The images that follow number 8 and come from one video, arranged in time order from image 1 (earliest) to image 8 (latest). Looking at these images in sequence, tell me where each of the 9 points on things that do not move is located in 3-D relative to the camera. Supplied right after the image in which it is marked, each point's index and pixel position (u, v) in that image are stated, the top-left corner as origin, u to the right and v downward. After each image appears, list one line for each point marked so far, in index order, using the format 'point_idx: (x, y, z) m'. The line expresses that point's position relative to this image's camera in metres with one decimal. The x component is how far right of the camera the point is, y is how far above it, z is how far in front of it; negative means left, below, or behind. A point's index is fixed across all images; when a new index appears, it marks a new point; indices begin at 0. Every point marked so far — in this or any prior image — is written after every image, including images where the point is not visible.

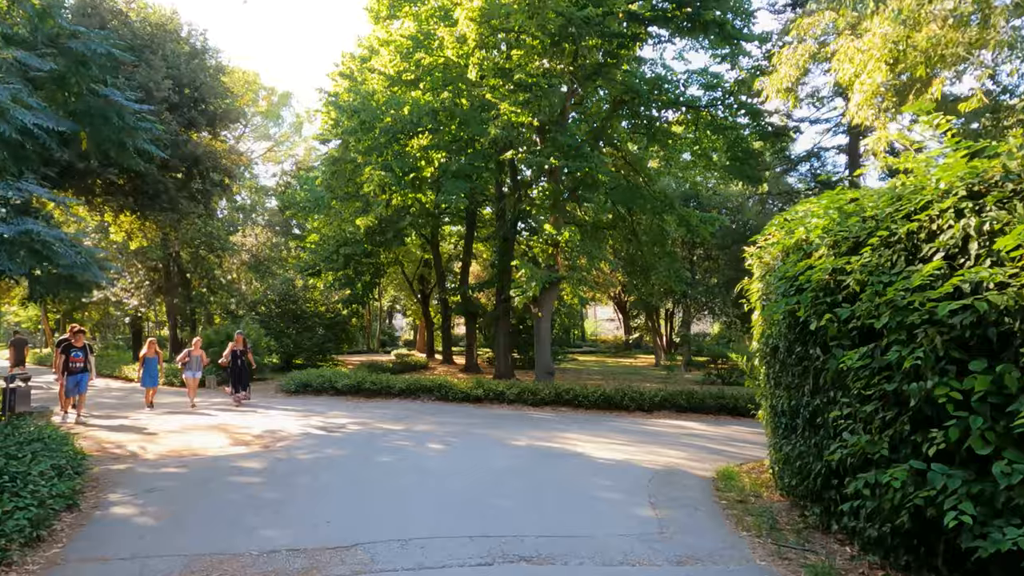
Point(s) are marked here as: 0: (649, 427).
0: (+3.4, -3.4, +14.7) m
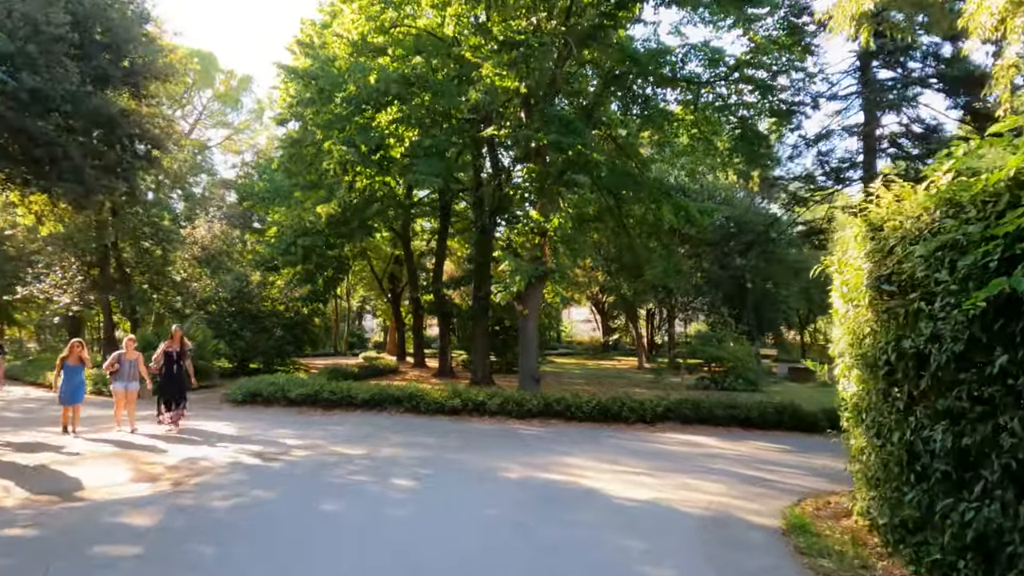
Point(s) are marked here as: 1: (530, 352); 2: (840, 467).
0: (+3.0, -3.2, +12.5) m
1: (+0.6, -2.0, +18.5) m
2: (+5.9, -3.2, +10.8) m
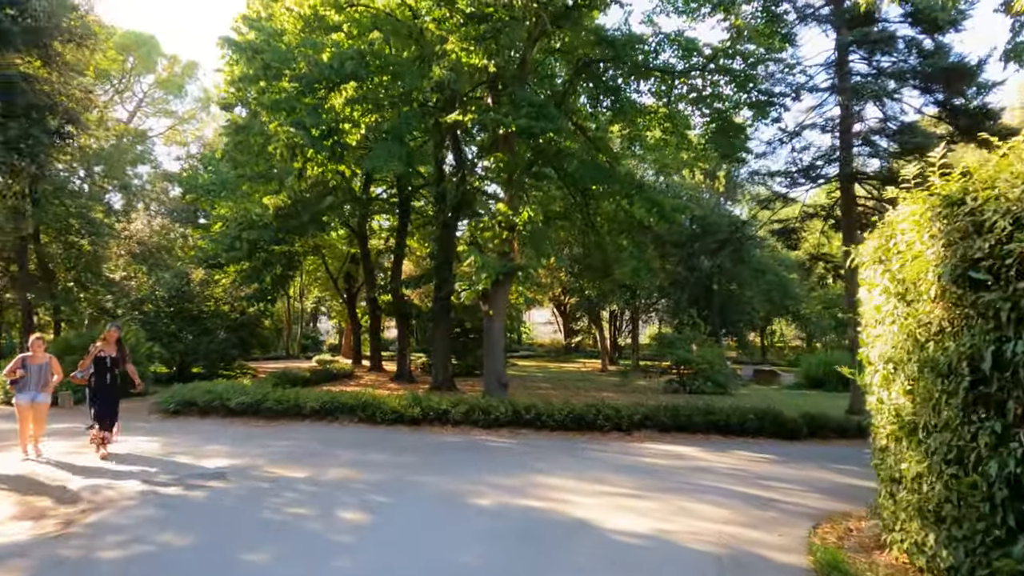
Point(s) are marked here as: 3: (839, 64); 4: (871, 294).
0: (+2.4, -3.2, +11.4) m
1: (-0.4, -1.9, +17.2) m
2: (+5.3, -3.2, +9.9) m
3: (+9.5, +6.6, +17.5) m
4: (+3.4, 0.0, +5.7) m
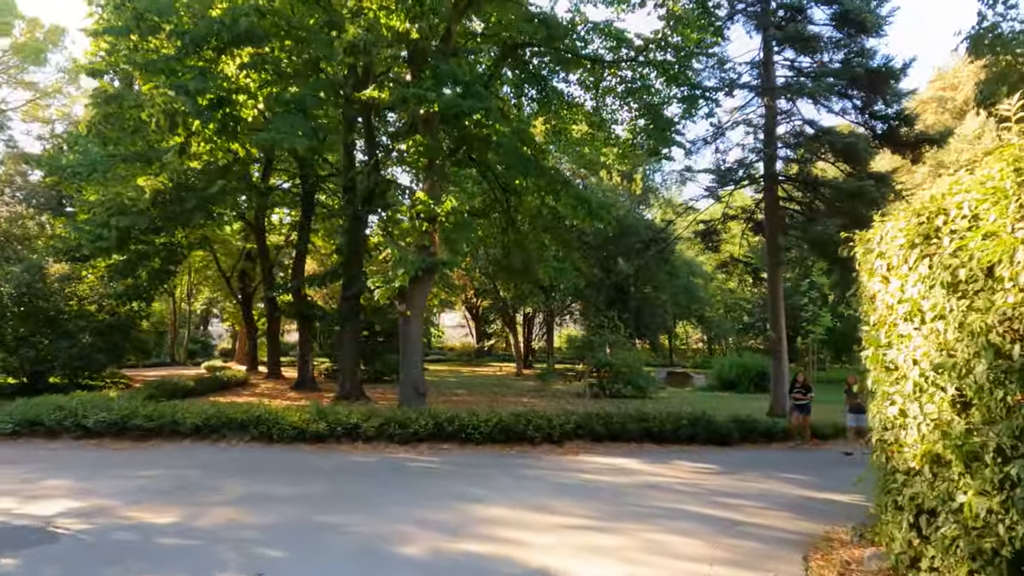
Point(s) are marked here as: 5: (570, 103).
0: (+1.1, -3.1, +10.2) m
1: (-2.5, -1.9, +15.6) m
2: (+4.3, -3.2, +9.2) m
3: (+7.3, +6.5, +17.4) m
4: (+3.0, 0.0, +4.8) m
5: (+1.9, +6.1, +19.6) m
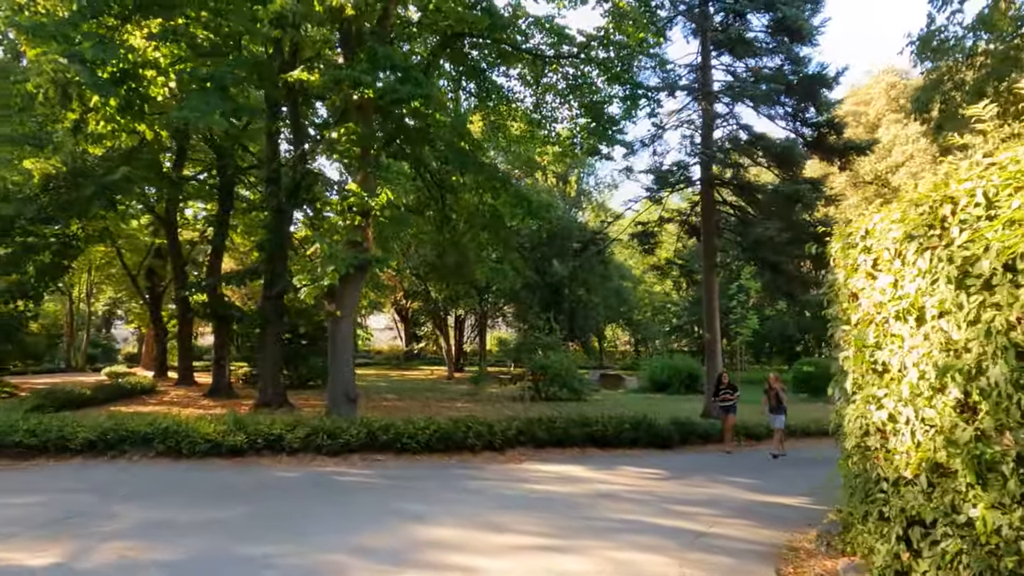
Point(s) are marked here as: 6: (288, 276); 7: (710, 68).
0: (+0.2, -3.1, +9.6) m
1: (-4.1, -1.8, +14.5) m
2: (+3.5, -3.2, +8.9) m
3: (+5.6, +6.4, +17.6) m
4: (+2.8, +0.1, +4.5) m
5: (-0.1, +6.1, +19.0) m
6: (-6.7, +0.3, +17.9) m
7: (+5.8, +6.4, +17.6) m
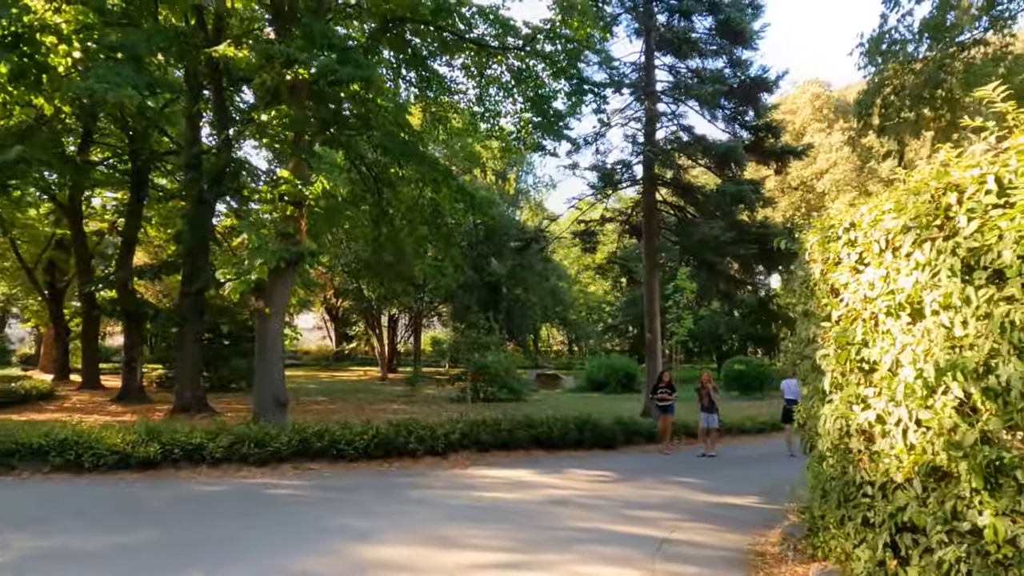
0: (-0.6, -3.0, +9.1) m
1: (-5.4, -1.7, +13.5) m
2: (+2.7, -3.1, +8.8) m
3: (+3.9, +6.5, +17.6) m
4: (+2.5, +0.1, +4.2) m
5: (-1.8, +6.1, +18.4) m
6: (-8.3, +0.5, +16.5) m
7: (+4.1, +6.5, +17.7) m
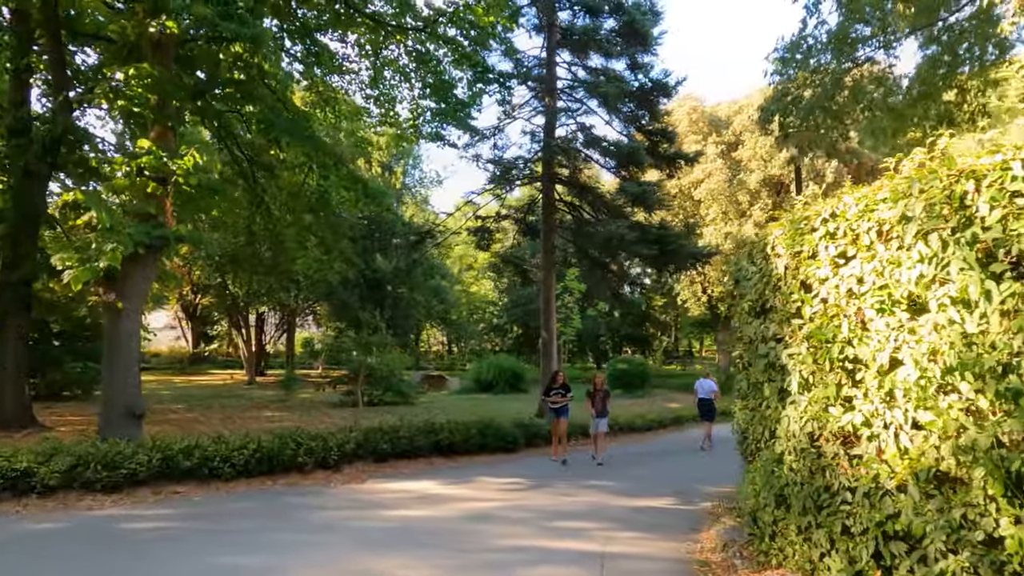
0: (-1.8, -2.9, +8.1) m
1: (-7.4, -1.5, +11.4) m
2: (+1.5, -3.1, +8.5) m
3: (+1.0, +6.5, +17.4) m
4: (+2.3, +0.1, +4.0) m
5: (-4.8, +6.3, +17.0) m
6: (-10.8, +0.7, +13.8) m
7: (+1.2, +6.5, +17.5) m
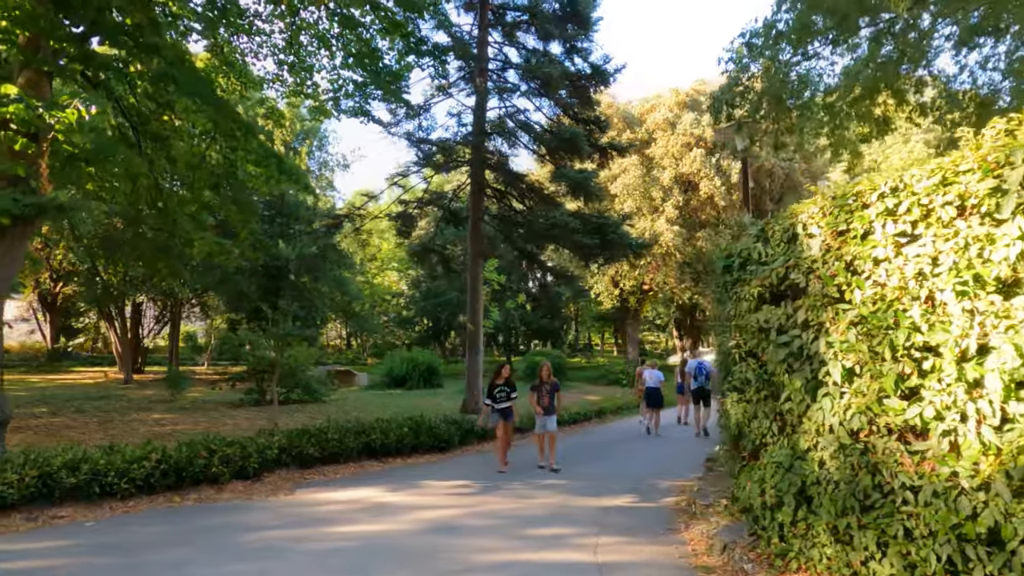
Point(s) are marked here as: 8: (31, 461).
0: (-2.2, -2.7, +7.0) m
1: (-8.2, -1.2, +9.3) m
2: (+1.0, -2.9, +7.9) m
3: (-0.9, +6.8, +16.5) m
4: (+2.6, +0.3, +3.6) m
5: (-6.6, +6.6, +15.2) m
6: (-12.1, +1.1, +11.1) m
7: (-0.7, +6.8, +16.7) m
8: (-6.1, -2.2, +7.6) m
